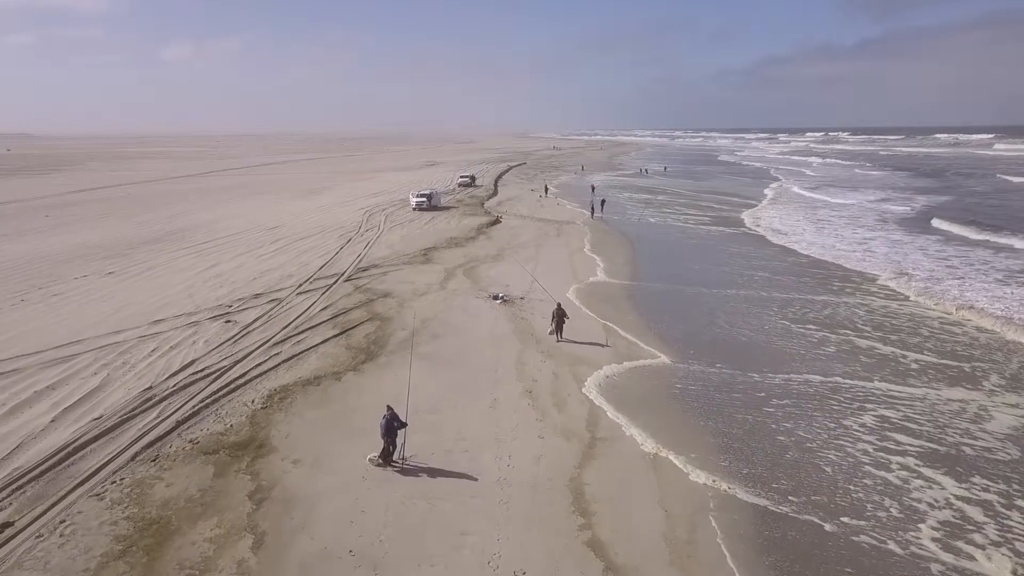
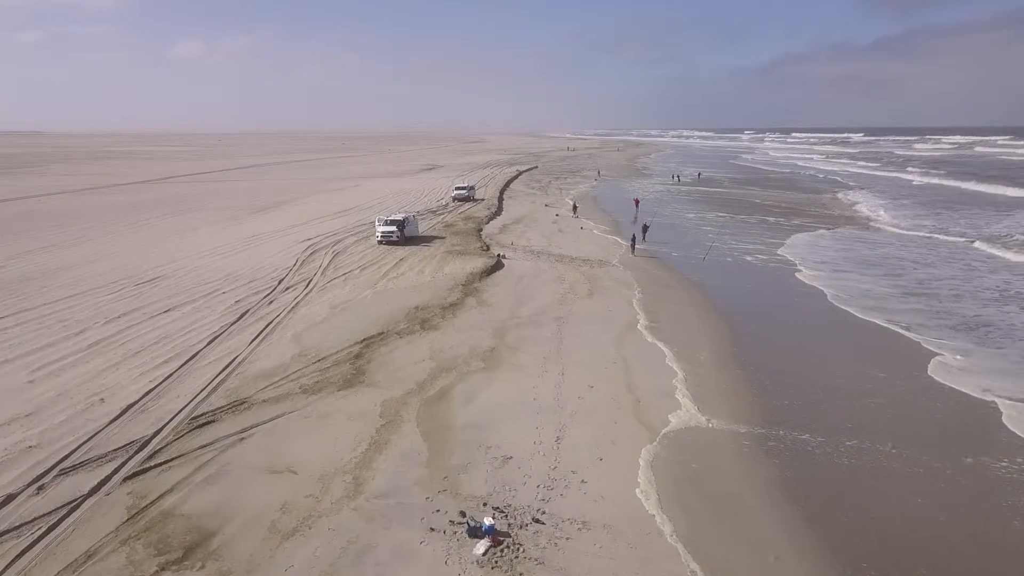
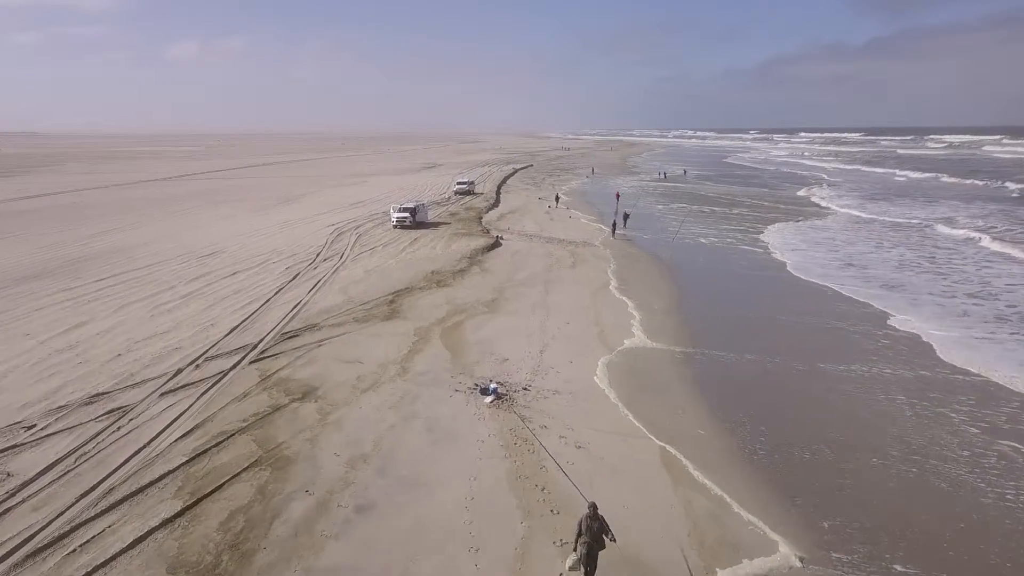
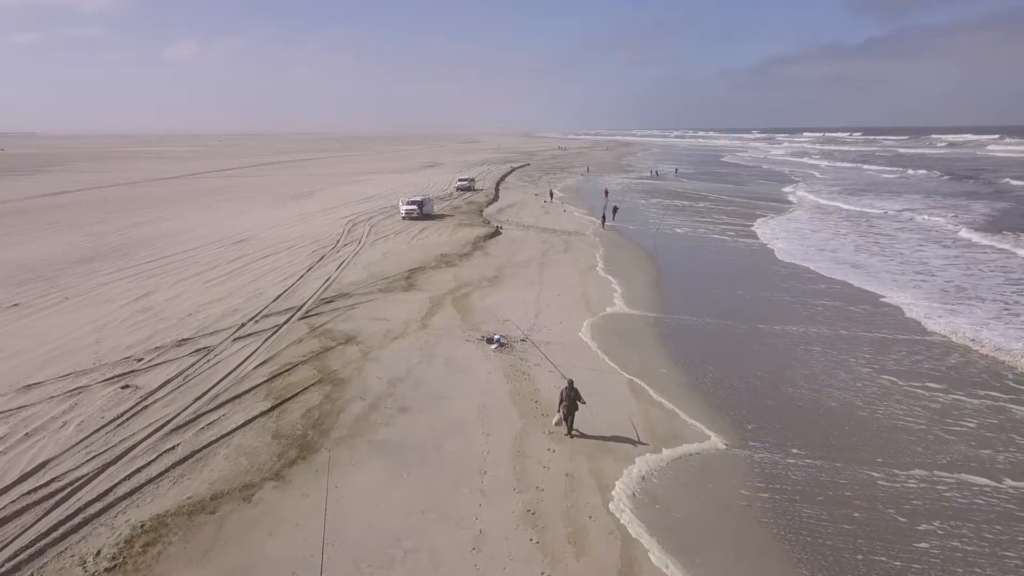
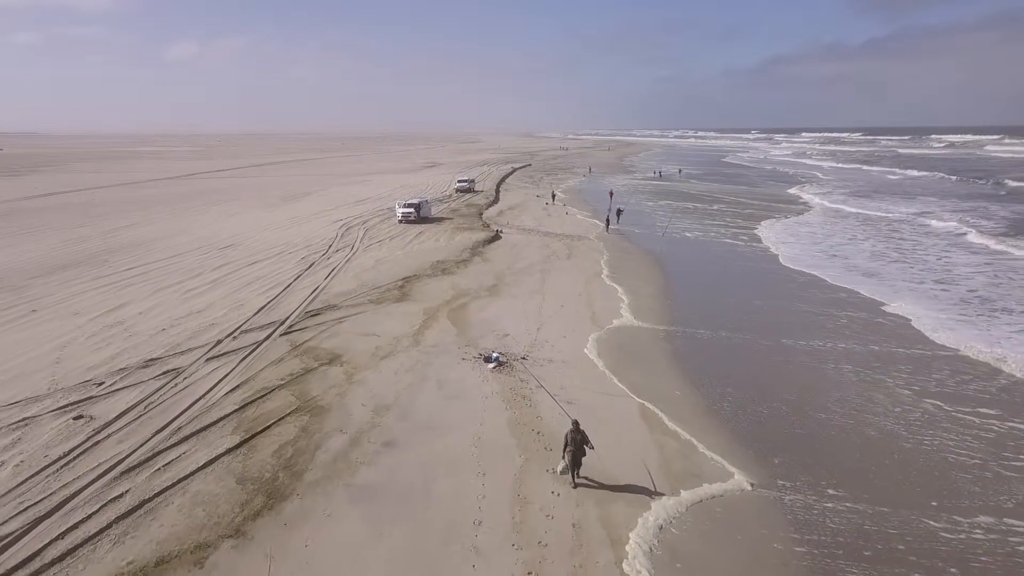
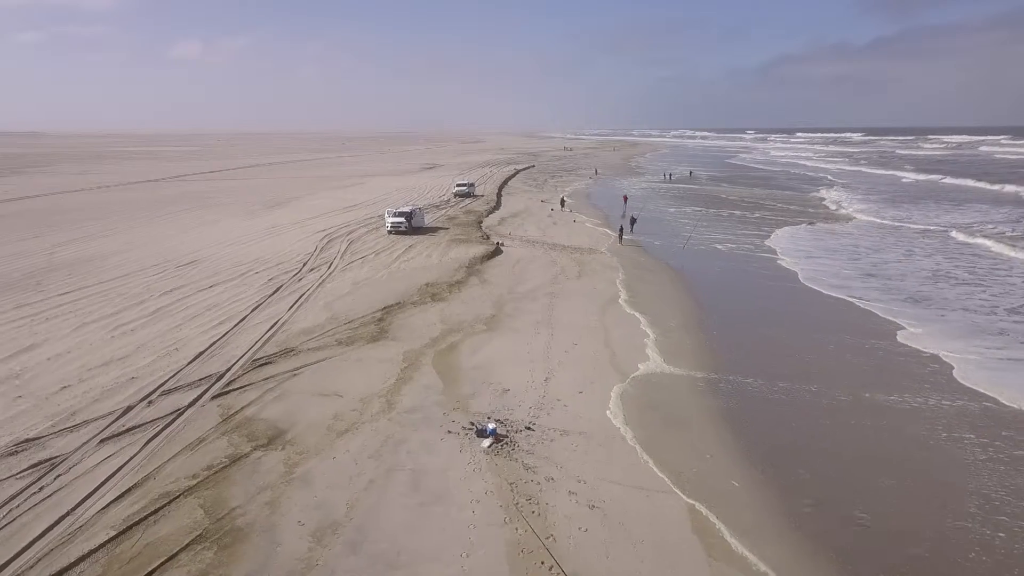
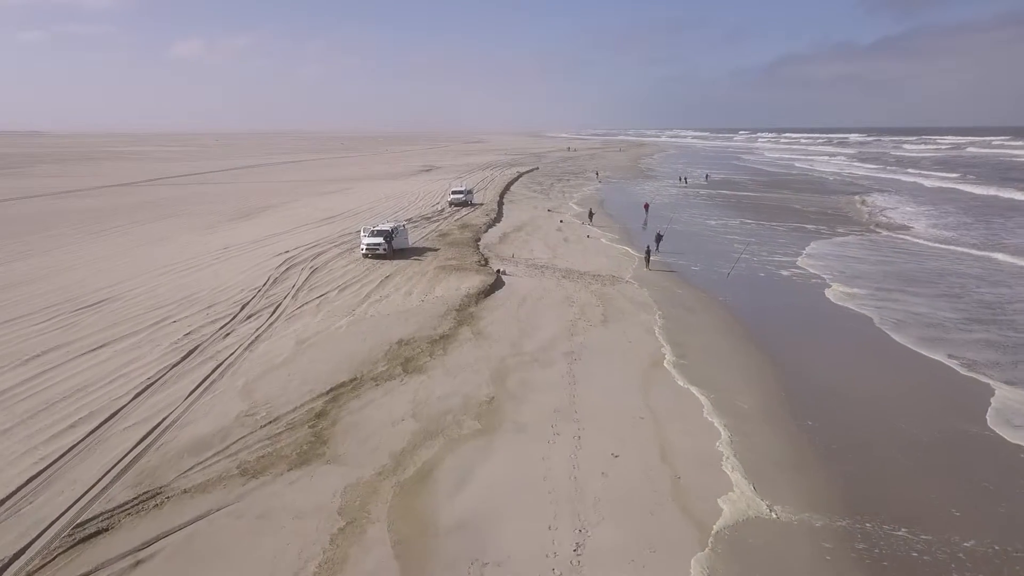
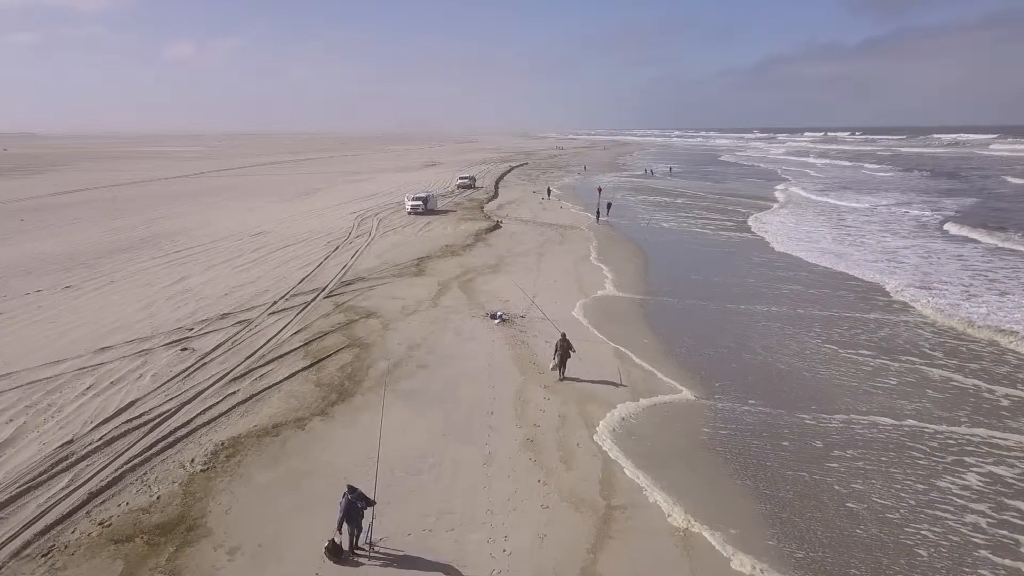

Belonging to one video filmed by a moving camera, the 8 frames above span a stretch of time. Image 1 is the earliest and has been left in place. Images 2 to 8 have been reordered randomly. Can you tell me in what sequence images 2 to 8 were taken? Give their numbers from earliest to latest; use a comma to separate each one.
8, 4, 5, 3, 6, 2, 7
